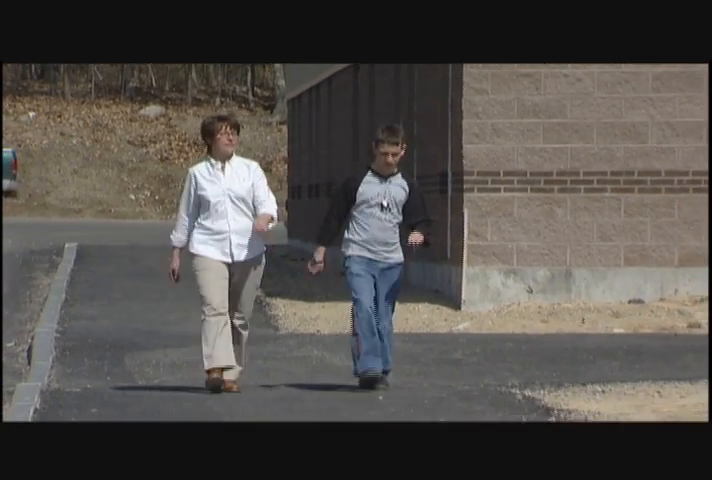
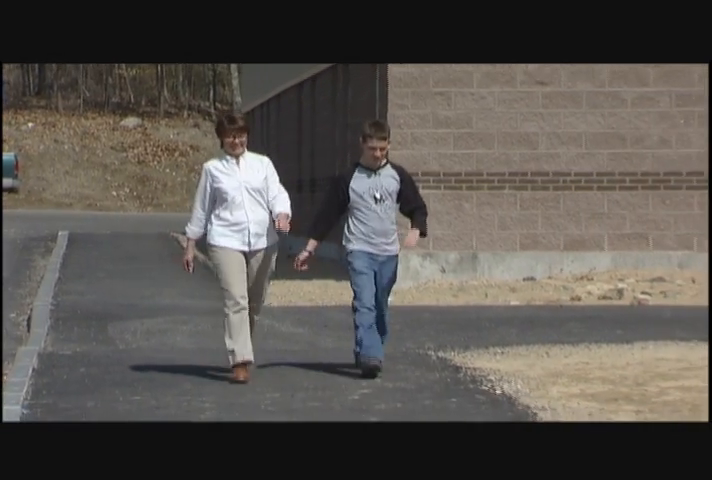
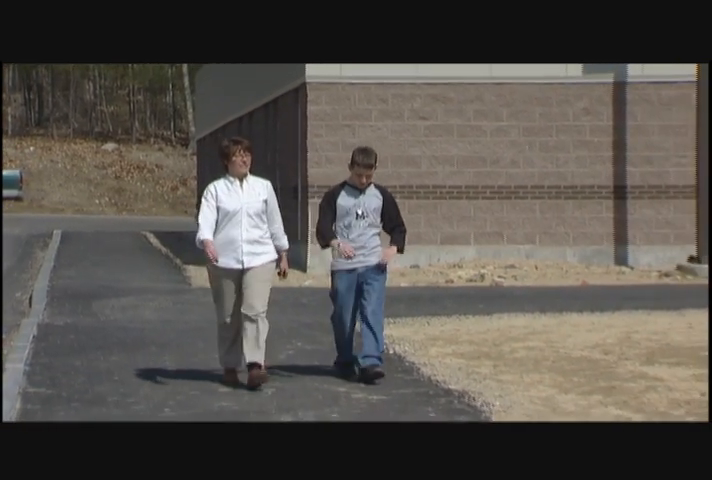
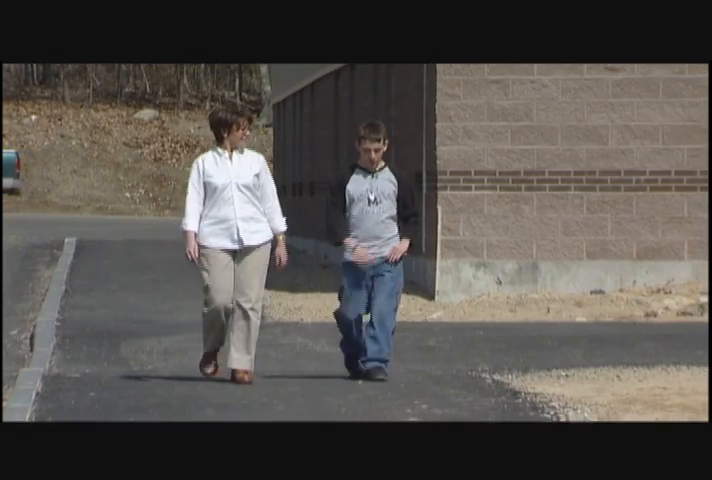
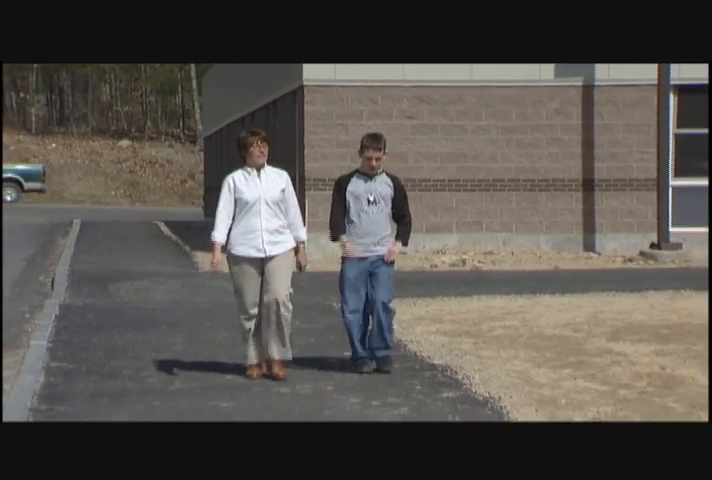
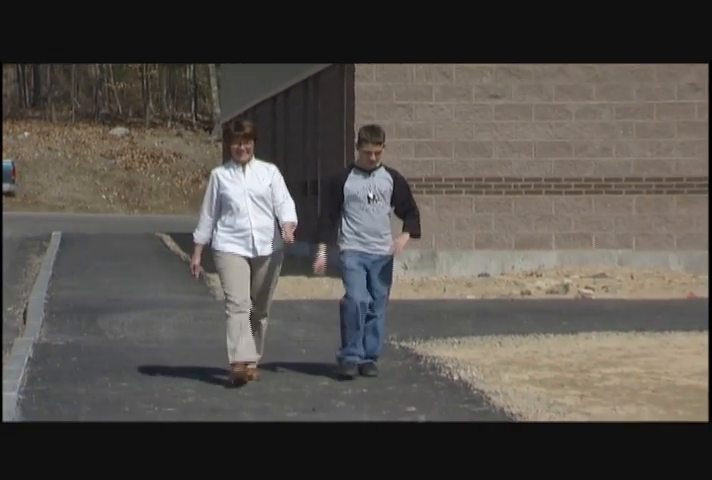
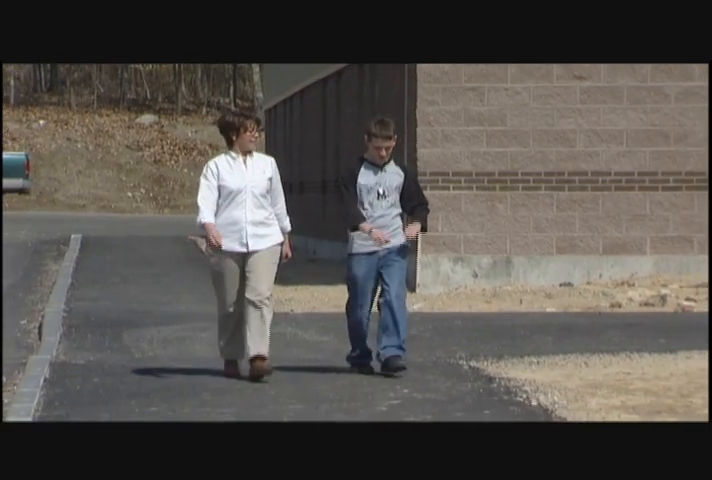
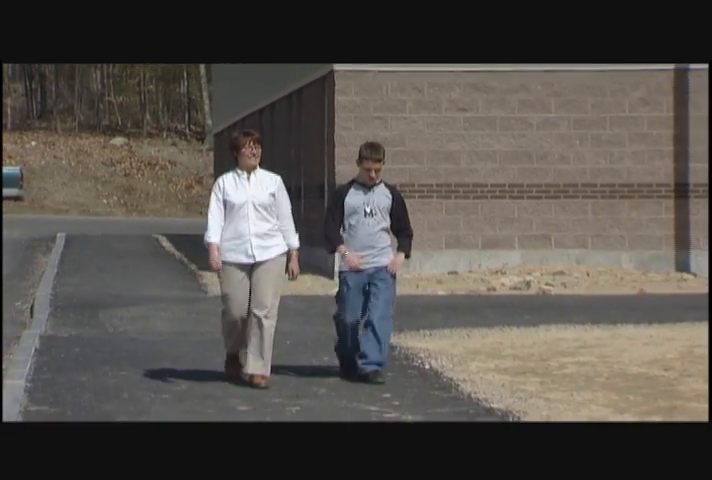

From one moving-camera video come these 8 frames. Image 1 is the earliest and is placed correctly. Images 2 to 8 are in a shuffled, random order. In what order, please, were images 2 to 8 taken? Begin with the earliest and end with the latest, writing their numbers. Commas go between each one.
4, 7, 2, 6, 8, 3, 5
